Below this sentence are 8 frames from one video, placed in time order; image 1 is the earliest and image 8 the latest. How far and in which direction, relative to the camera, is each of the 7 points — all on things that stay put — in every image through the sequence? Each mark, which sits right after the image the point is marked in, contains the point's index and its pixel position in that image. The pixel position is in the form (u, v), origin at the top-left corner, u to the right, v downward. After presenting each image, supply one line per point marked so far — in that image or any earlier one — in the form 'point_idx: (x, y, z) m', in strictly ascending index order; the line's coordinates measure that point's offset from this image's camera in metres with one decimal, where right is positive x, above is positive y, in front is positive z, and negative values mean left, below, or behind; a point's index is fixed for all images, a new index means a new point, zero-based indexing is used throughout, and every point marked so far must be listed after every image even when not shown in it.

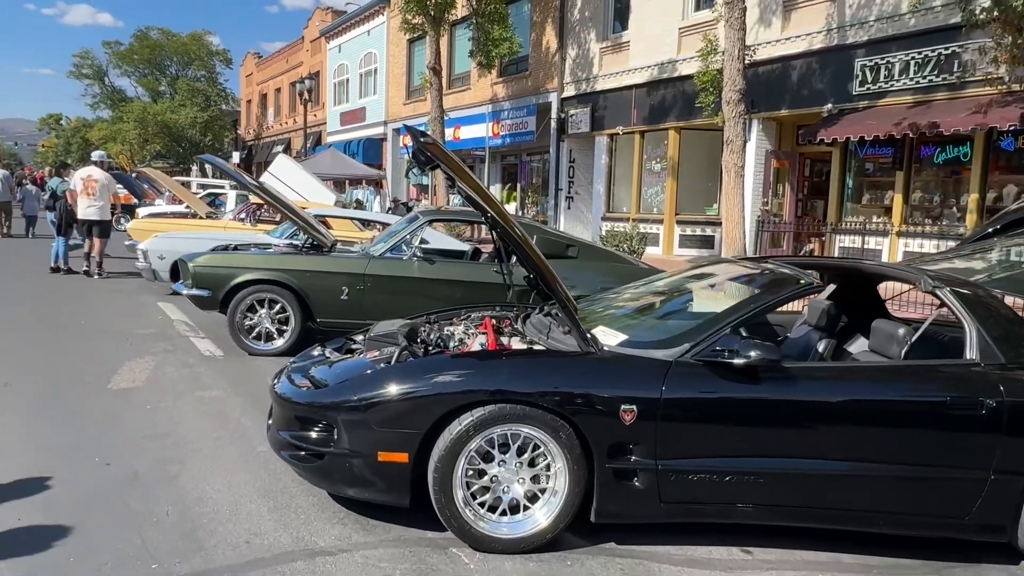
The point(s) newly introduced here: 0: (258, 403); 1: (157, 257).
0: (-1.8, -0.8, +5.5) m
1: (-4.8, +0.4, +10.3) m
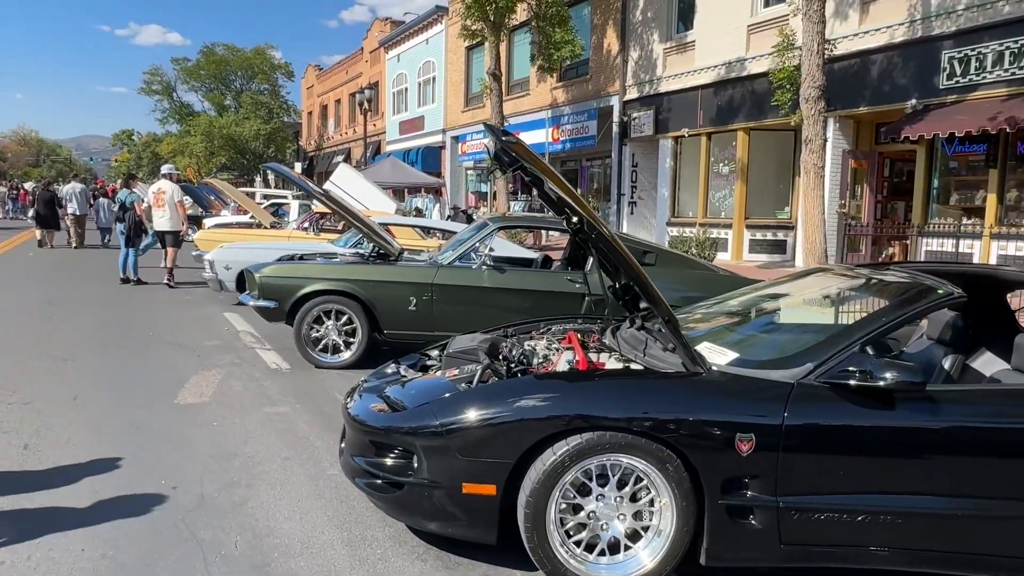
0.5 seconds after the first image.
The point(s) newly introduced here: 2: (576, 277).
0: (-1.3, -0.9, +5.2) m
1: (-3.9, +0.3, +10.3) m
2: (+0.6, +0.1, +7.0) m
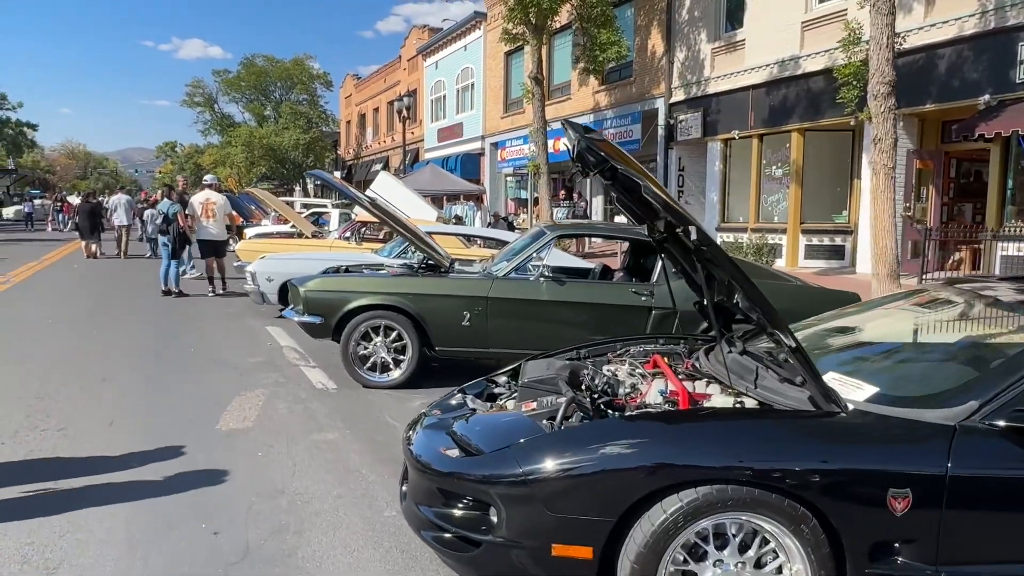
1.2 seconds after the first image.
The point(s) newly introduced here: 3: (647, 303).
0: (-0.8, -1.0, +4.8) m
1: (-3.2, +0.1, +10.0) m
2: (+1.1, 0.0, +6.5) m
3: (+1.1, -0.1, +6.4) m
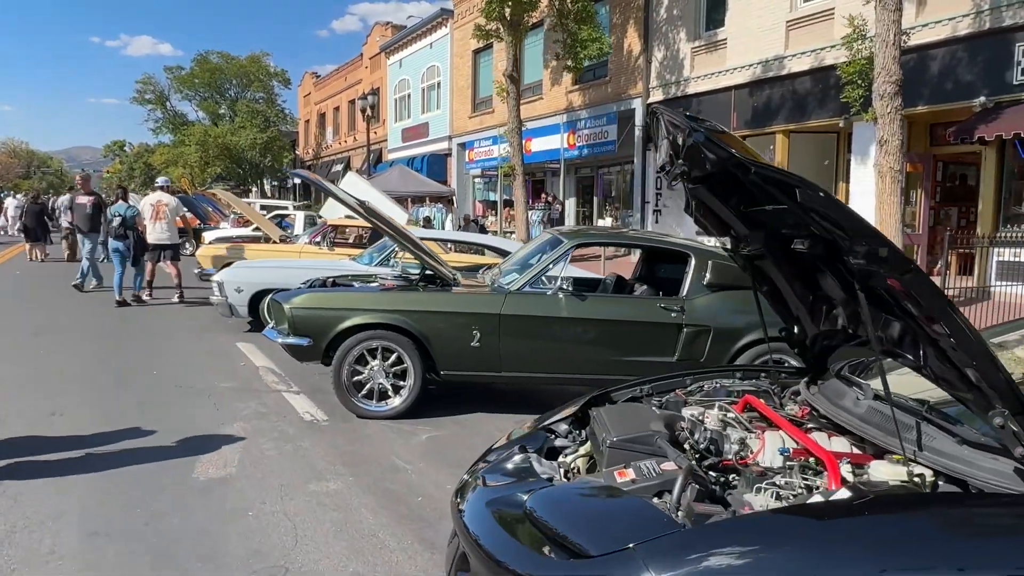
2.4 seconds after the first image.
0: (-0.6, -1.1, +4.0) m
1: (-3.3, 0.0, +9.0) m
2: (+1.2, -0.1, +5.8) m
3: (+1.2, -0.2, +5.8) m
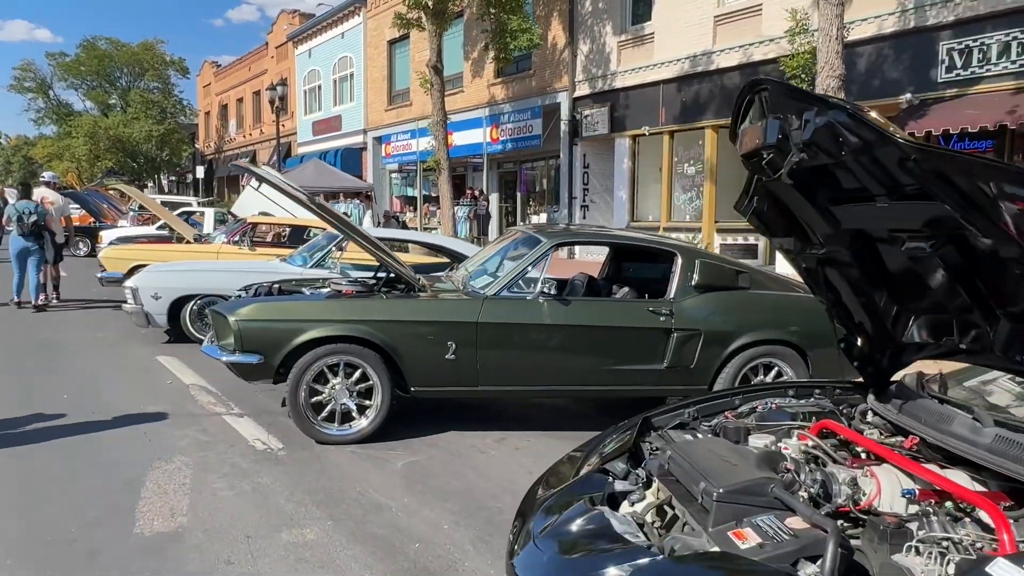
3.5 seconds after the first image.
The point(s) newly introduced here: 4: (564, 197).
0: (-0.6, -1.2, +3.4) m
1: (-3.8, -0.1, +8.1) m
2: (+1.0, -0.1, +5.4) m
3: (+1.1, -0.3, +5.3) m
4: (+1.4, +2.4, +20.0) m
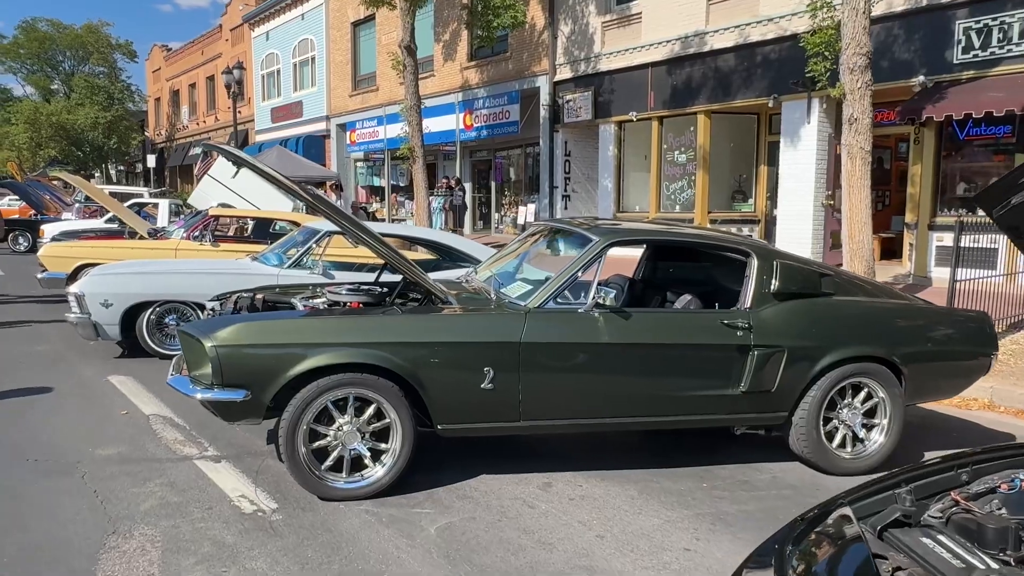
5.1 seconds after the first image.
0: (-0.2, -1.3, +2.4) m
1: (-3.7, -0.1, +6.9) m
2: (+1.3, -0.2, +4.4) m
3: (+1.3, -0.3, +4.4) m
4: (+0.8, +2.5, +19.0) m
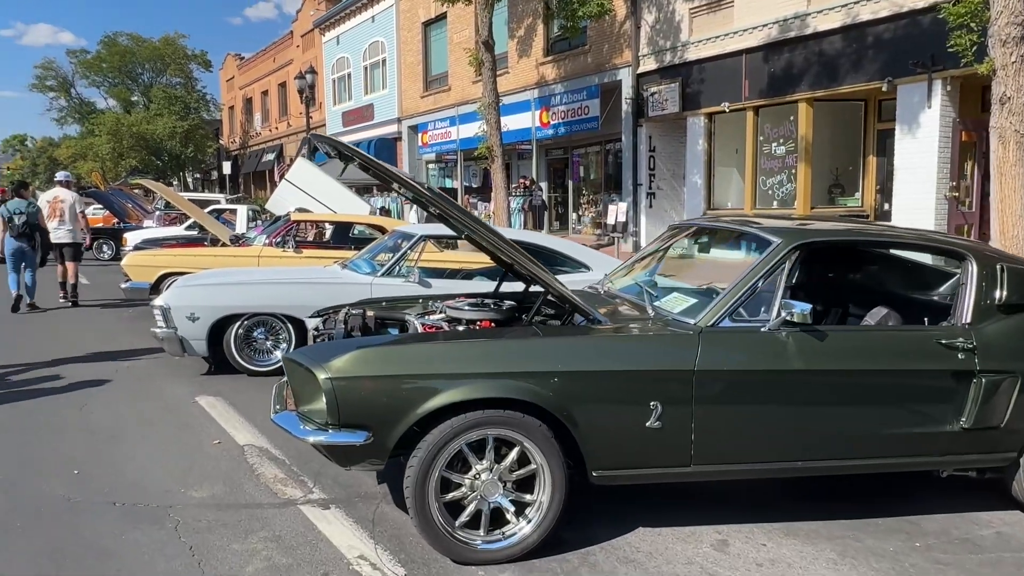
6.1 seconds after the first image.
0: (+0.4, -1.3, +1.6) m
1: (-2.7, -0.2, +6.4) m
2: (+2.0, -0.2, +3.6) m
3: (+2.1, -0.3, +3.5) m
4: (+2.7, +2.5, +18.1) m
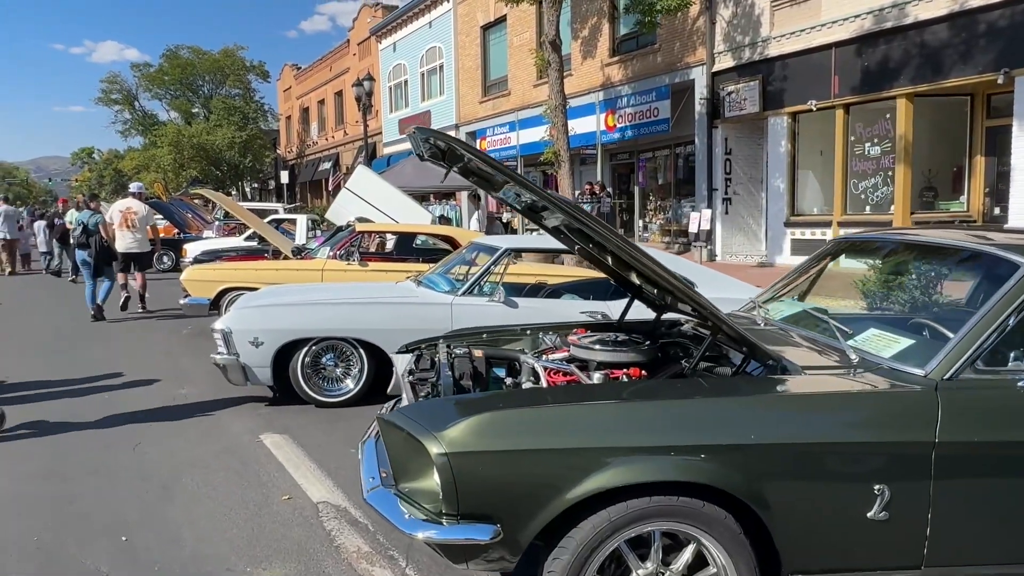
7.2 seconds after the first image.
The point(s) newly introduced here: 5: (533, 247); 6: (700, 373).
0: (+0.9, -1.4, +0.8) m
1: (-2.0, -0.4, +5.7) m
2: (+2.6, -0.4, +2.6) m
3: (+2.6, -0.5, +2.6) m
4: (+4.2, +2.2, +17.1) m
5: (+0.2, +0.3, +6.3) m
6: (+0.7, -0.3, +2.9) m
